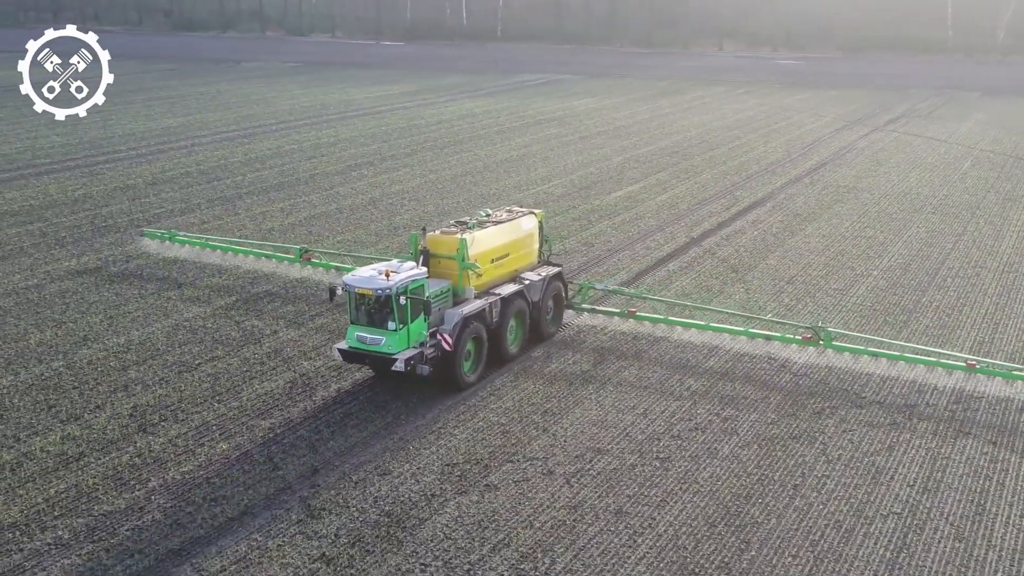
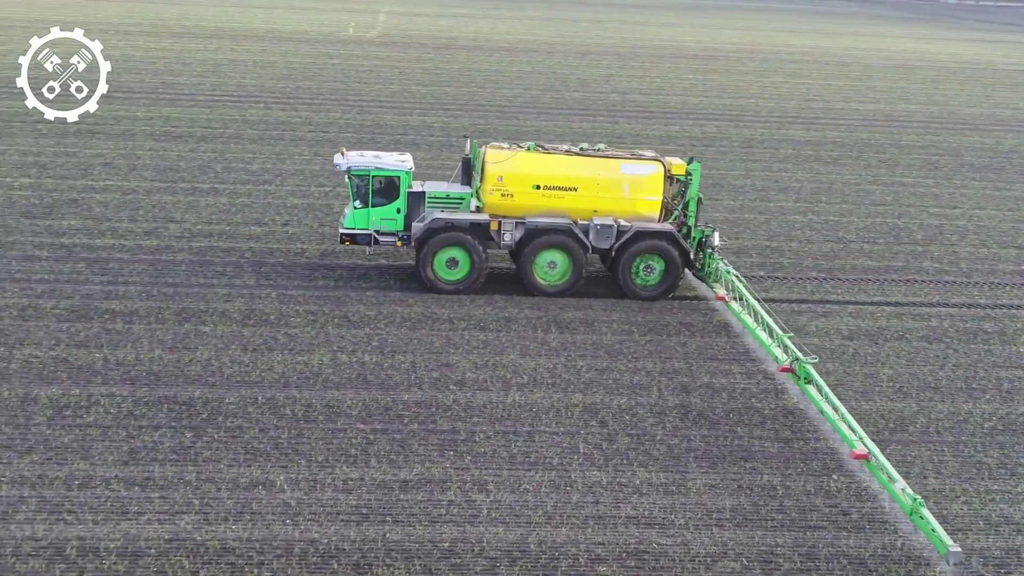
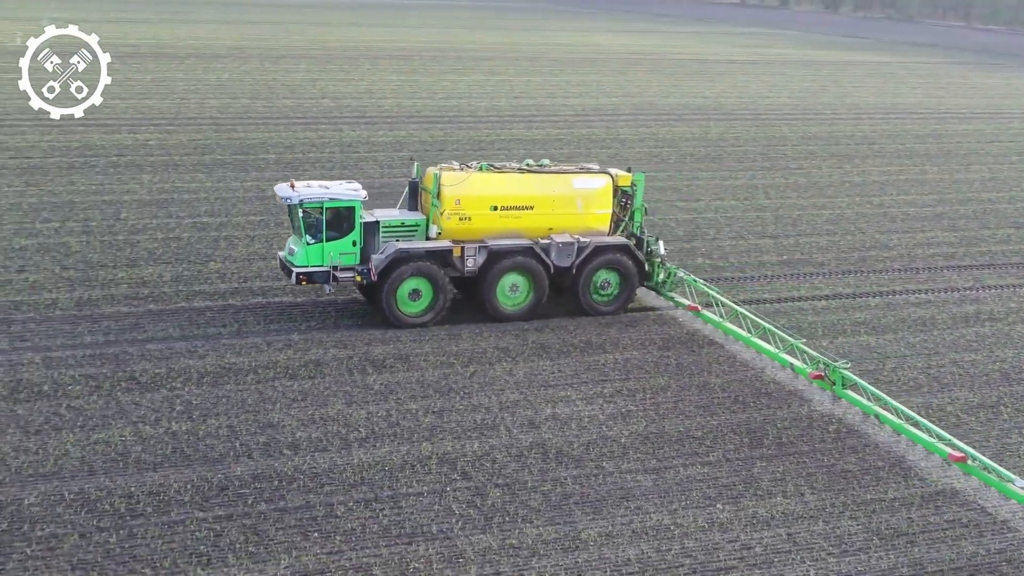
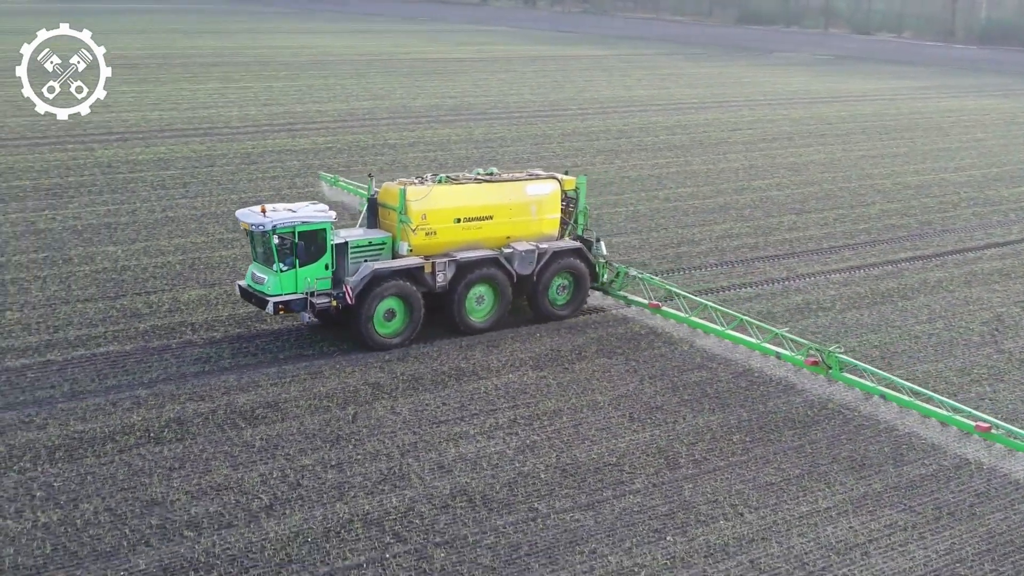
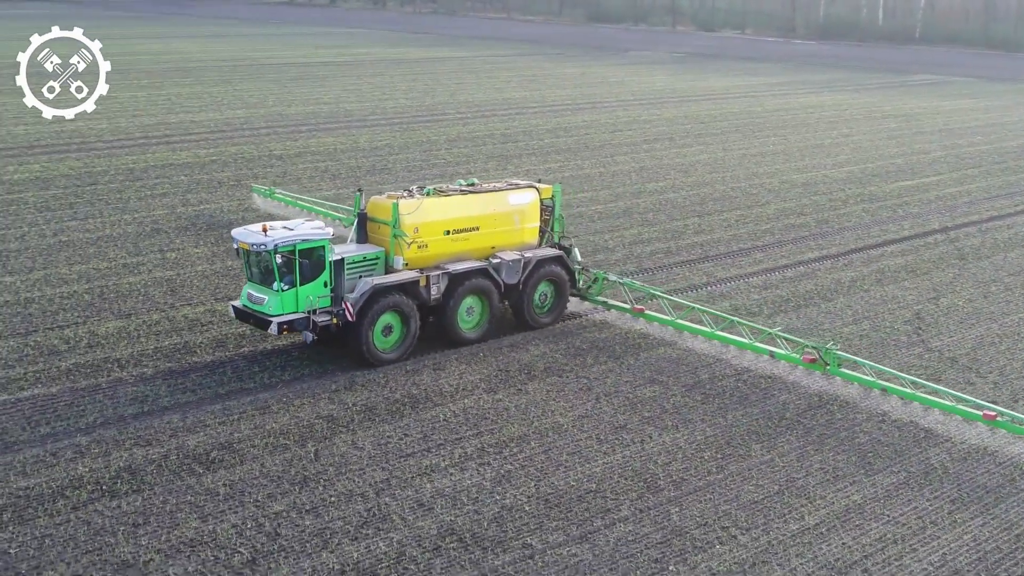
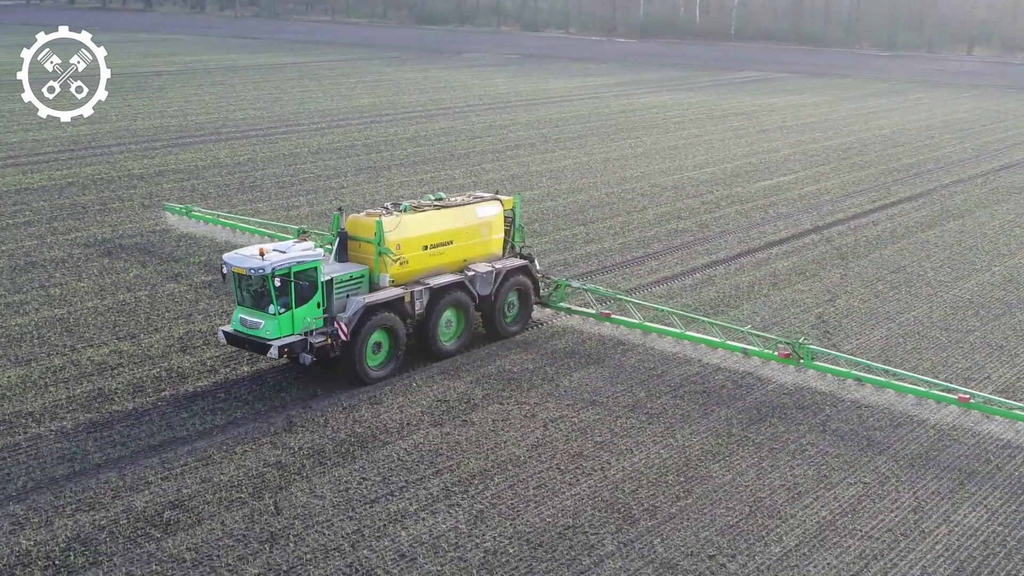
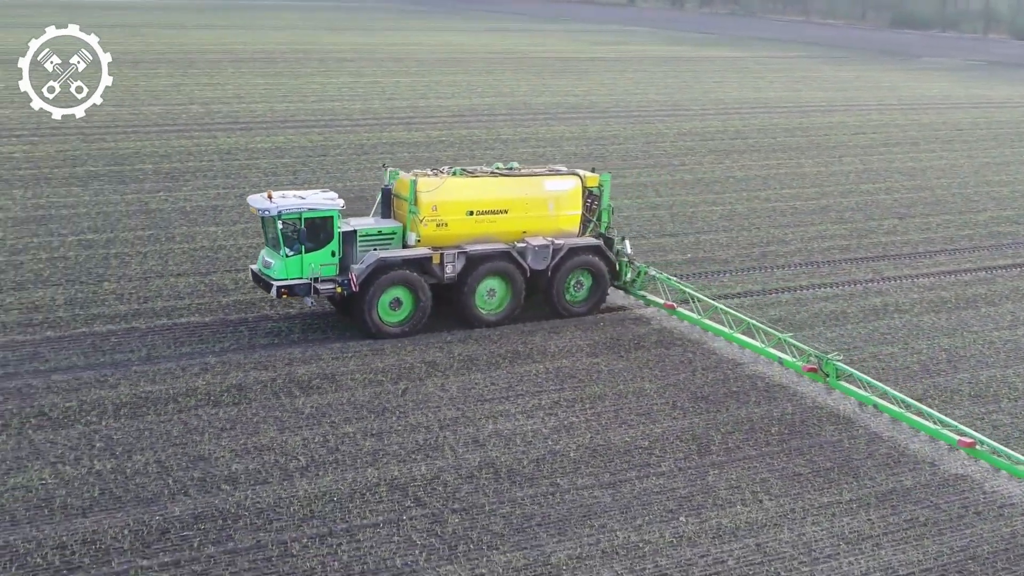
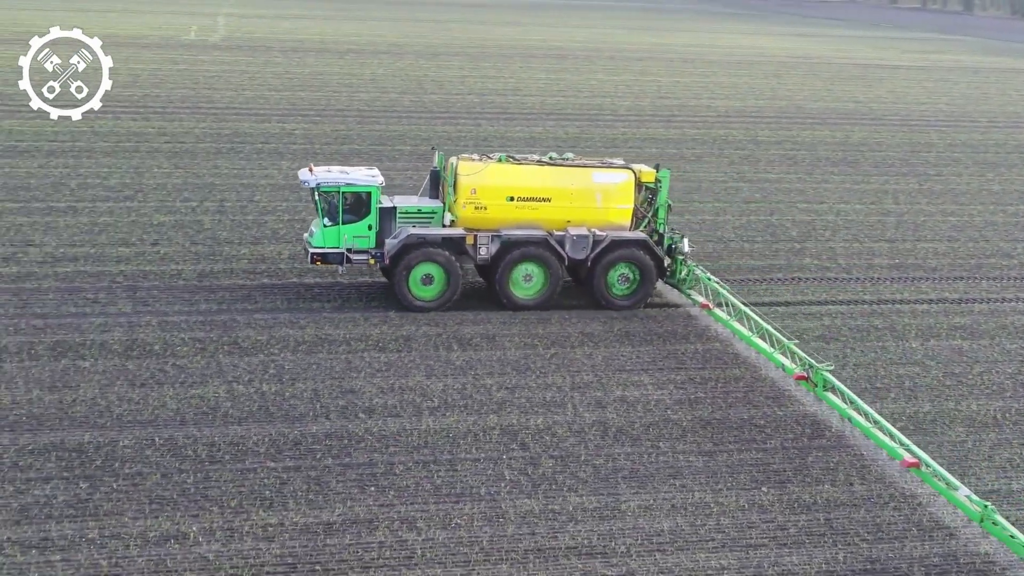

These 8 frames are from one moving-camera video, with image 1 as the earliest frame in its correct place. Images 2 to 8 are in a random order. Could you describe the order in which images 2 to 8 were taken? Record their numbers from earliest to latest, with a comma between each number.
6, 5, 4, 7, 3, 8, 2
